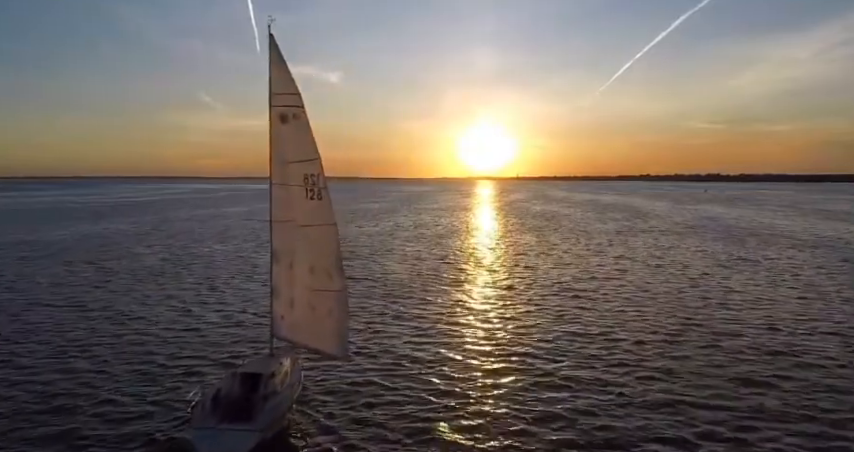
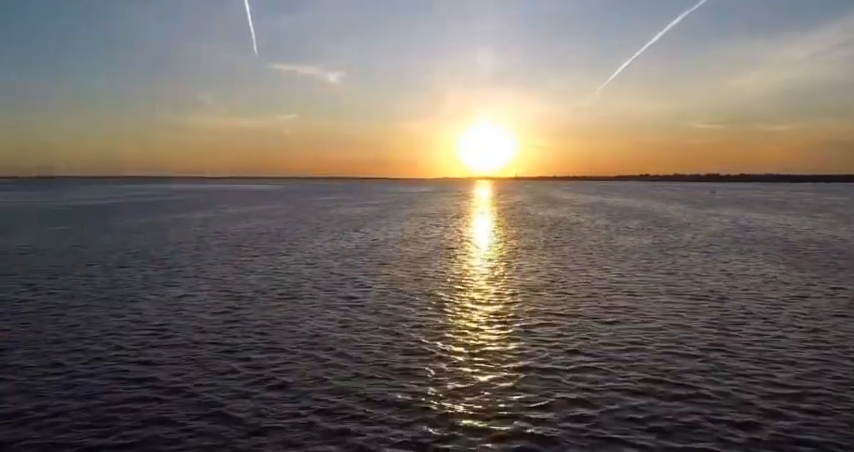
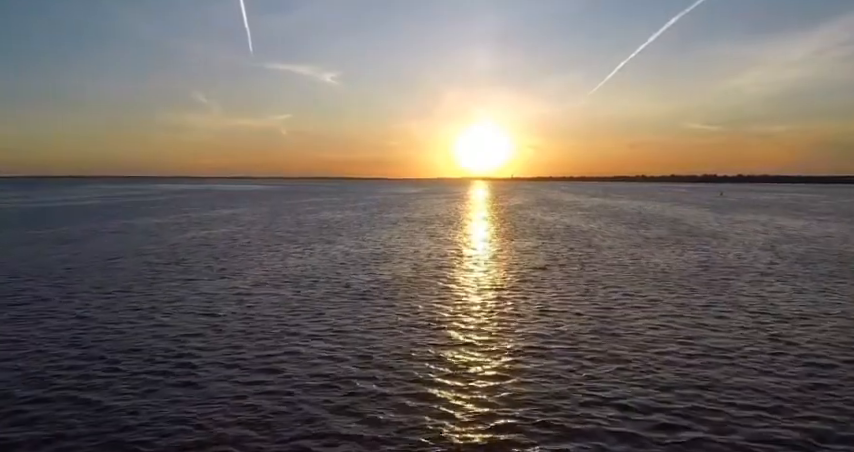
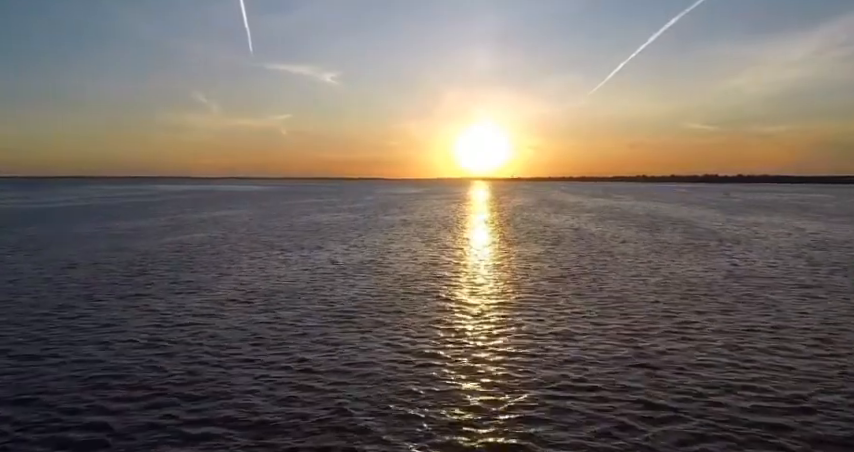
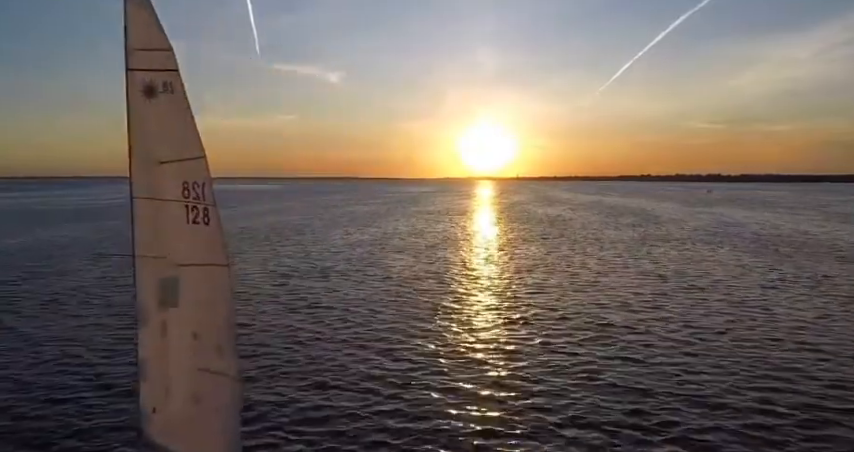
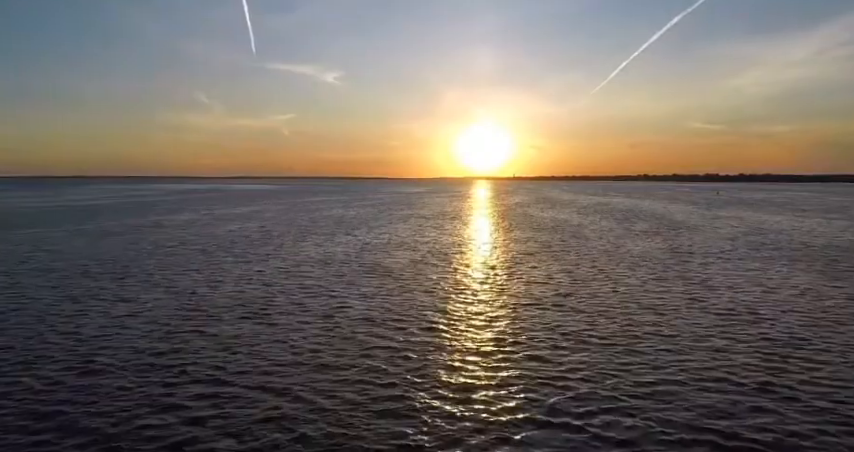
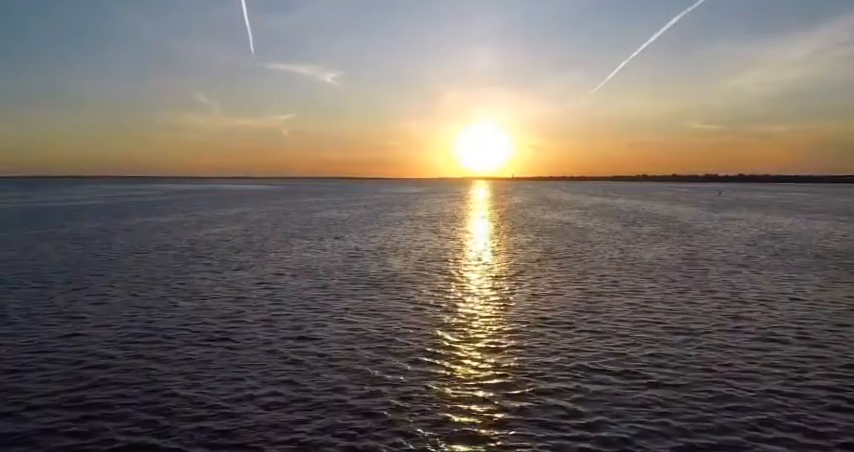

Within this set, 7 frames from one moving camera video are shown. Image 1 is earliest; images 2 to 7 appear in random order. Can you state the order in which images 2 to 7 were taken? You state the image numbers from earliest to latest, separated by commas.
5, 2, 6, 7, 3, 4
